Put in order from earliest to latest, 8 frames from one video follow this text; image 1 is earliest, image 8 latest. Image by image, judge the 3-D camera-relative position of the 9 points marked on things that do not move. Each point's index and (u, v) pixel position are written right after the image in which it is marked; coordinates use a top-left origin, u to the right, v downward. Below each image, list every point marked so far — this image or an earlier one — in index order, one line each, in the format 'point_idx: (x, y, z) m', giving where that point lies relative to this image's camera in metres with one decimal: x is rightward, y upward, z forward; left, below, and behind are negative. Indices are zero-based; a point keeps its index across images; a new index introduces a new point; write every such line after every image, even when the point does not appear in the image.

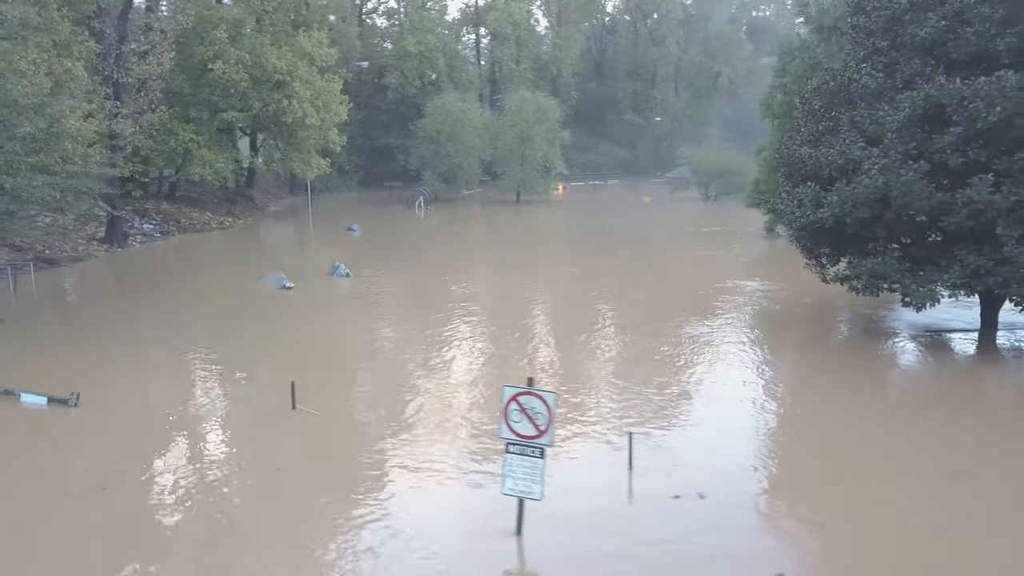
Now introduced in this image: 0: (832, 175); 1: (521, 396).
0: (+4.6, +1.6, +11.3) m
1: (+0.1, -0.8, +6.0) m
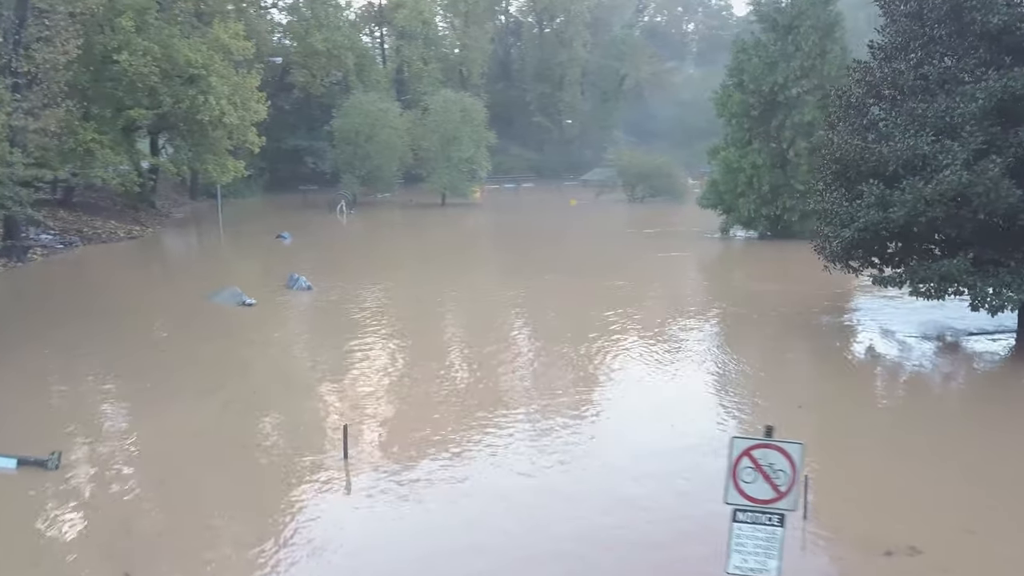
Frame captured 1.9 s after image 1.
0: (+5.1, +1.5, +10.6) m
1: (+1.4, -0.9, +4.7) m
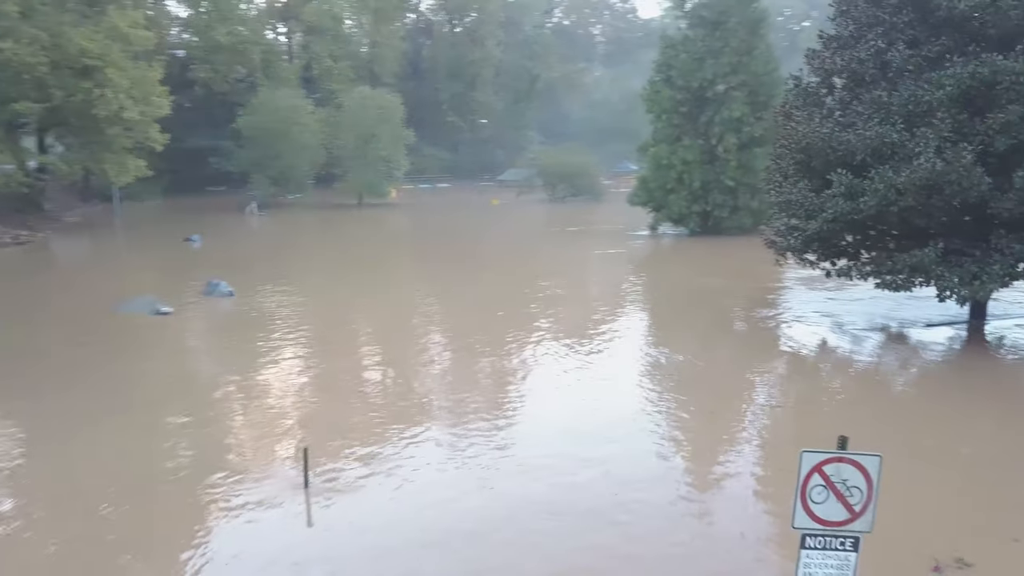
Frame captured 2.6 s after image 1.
0: (+4.6, +1.6, +10.4) m
1: (+1.6, -0.9, +4.1) m
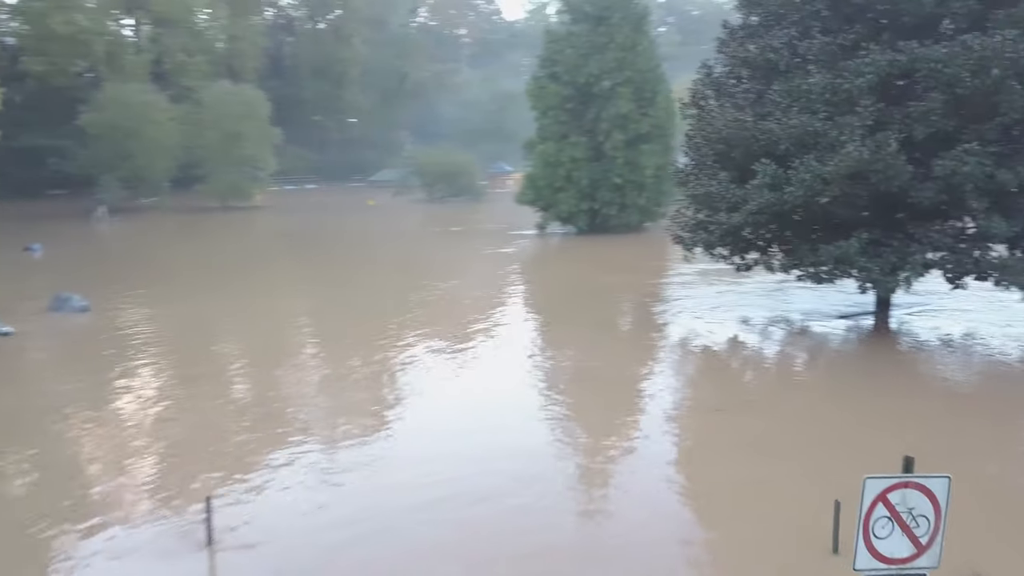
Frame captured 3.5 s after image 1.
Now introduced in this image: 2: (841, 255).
0: (+3.4, +1.7, +10.1) m
1: (+1.6, -0.9, +3.4) m
2: (+4.0, +0.4, +9.9) m
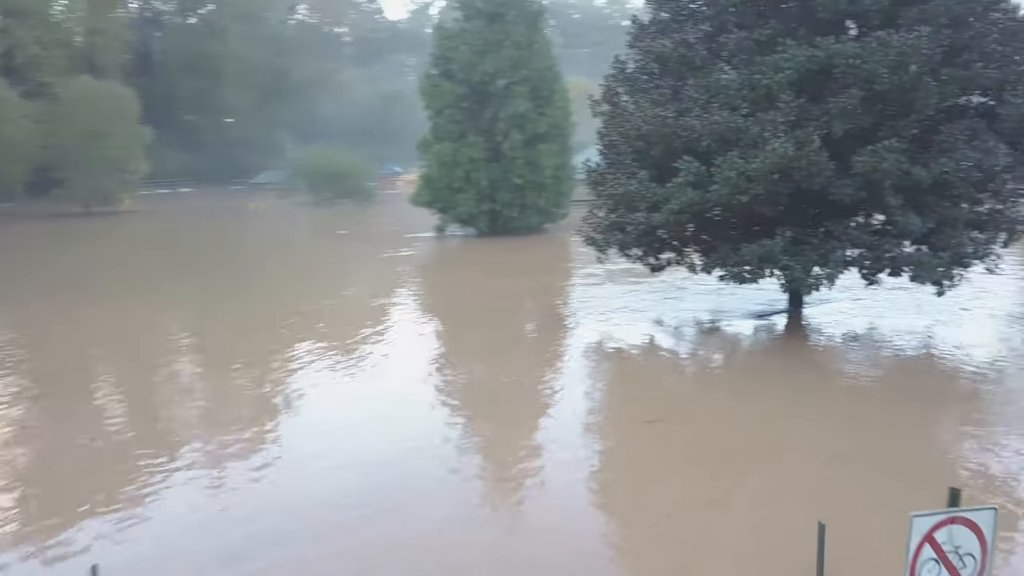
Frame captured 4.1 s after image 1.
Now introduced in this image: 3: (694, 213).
0: (+2.4, +1.7, +9.9) m
1: (+1.6, -0.9, +3.0) m
2: (+3.0, +0.4, +9.7) m
3: (+2.2, +0.9, +9.8) m
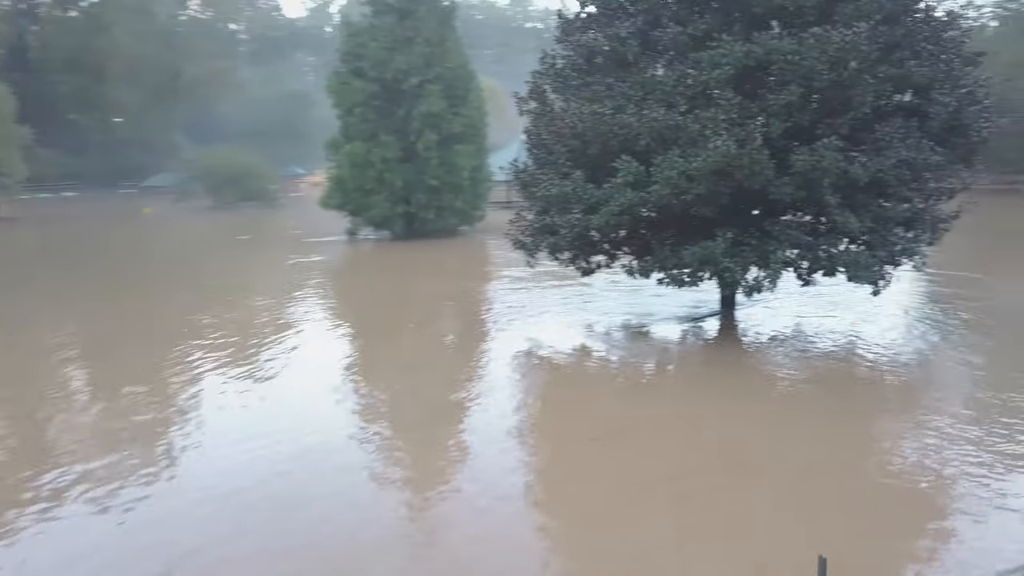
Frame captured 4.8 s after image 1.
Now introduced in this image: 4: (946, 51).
0: (+1.6, +1.6, +9.5) m
1: (+1.6, -0.9, +2.5) m
2: (+2.3, +0.4, +9.4) m
3: (+1.4, +0.8, +9.4) m
4: (+5.3, +2.9, +9.9) m
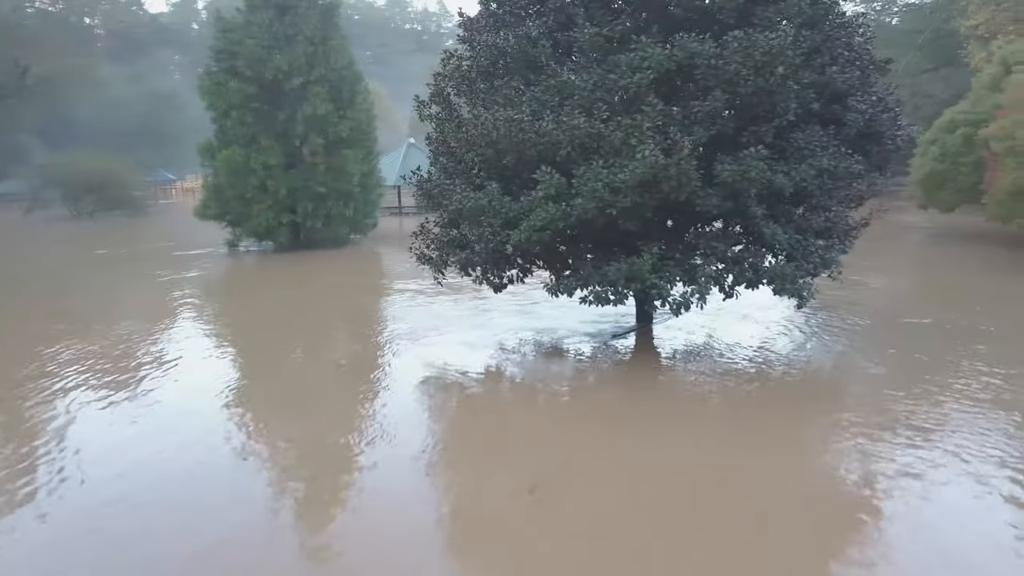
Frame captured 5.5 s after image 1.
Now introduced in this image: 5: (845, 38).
0: (+0.6, +1.4, +8.8) m
1: (+1.7, -1.1, +1.9) m
2: (+1.3, +0.2, +8.8) m
3: (+0.4, +0.6, +8.7) m
4: (+4.2, +2.8, +9.7) m
5: (+3.9, +2.9, +9.5) m
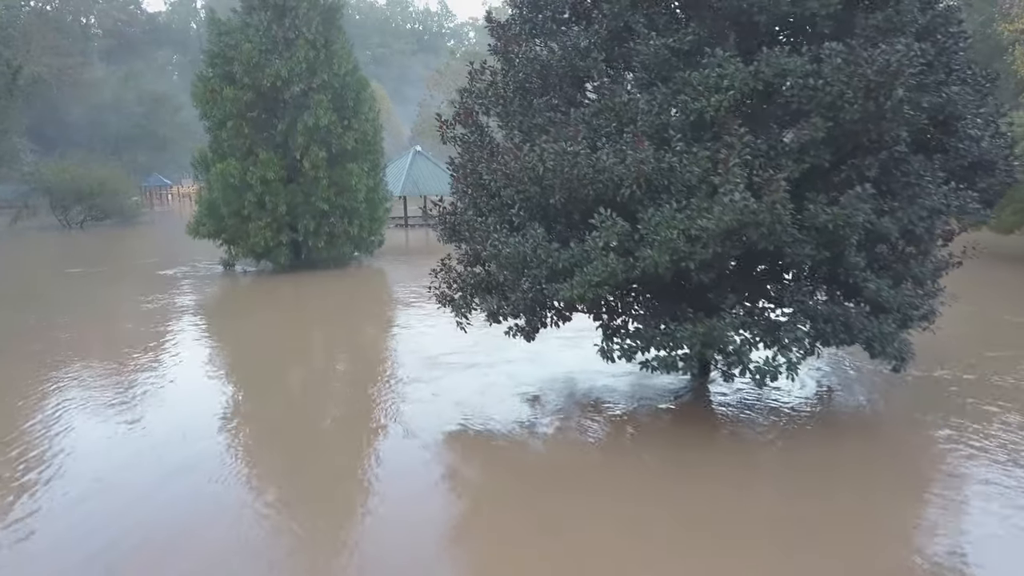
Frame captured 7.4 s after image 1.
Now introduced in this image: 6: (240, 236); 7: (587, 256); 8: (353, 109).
0: (+1.0, +0.8, +7.2) m
1: (+2.1, -1.7, +0.4) m
2: (+1.7, -0.4, +7.3) m
3: (+0.9, 0.0, +7.1) m
4: (+4.7, +2.2, +8.2) m
5: (+4.4, +2.3, +7.9) m
6: (-6.5, +1.2, +19.3) m
7: (+0.6, +0.3, +7.2) m
8: (-3.9, +4.4, +19.8) m
